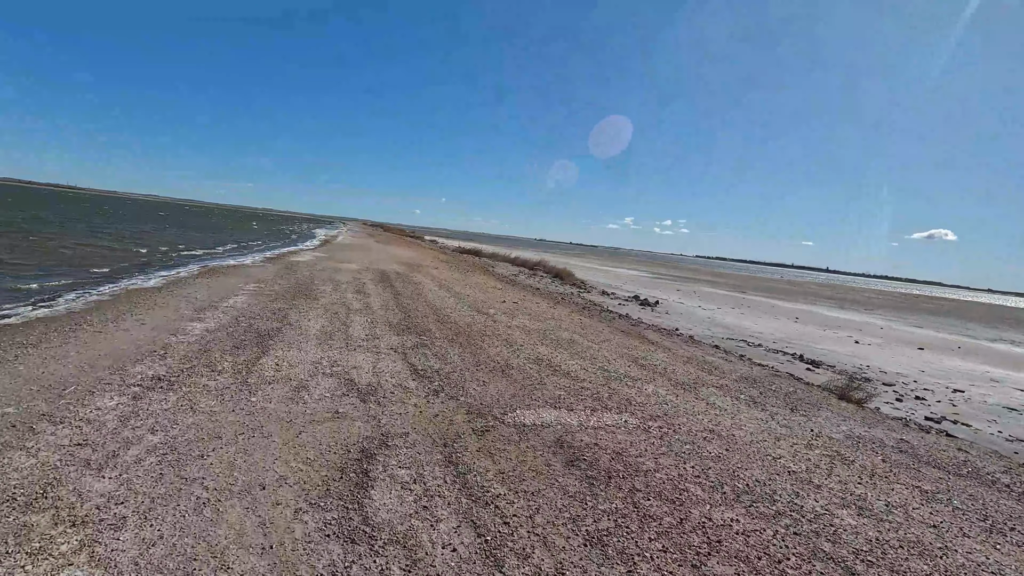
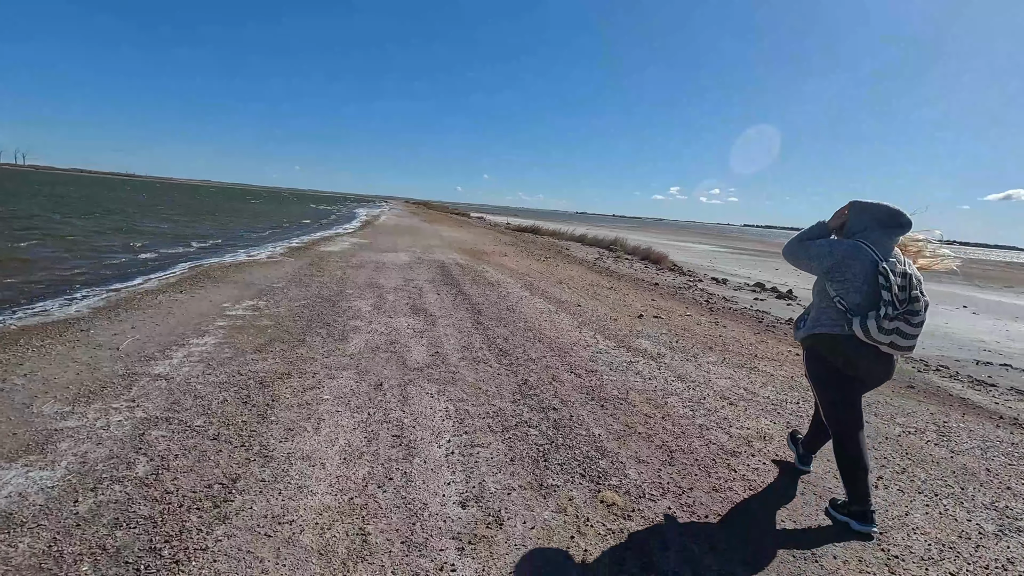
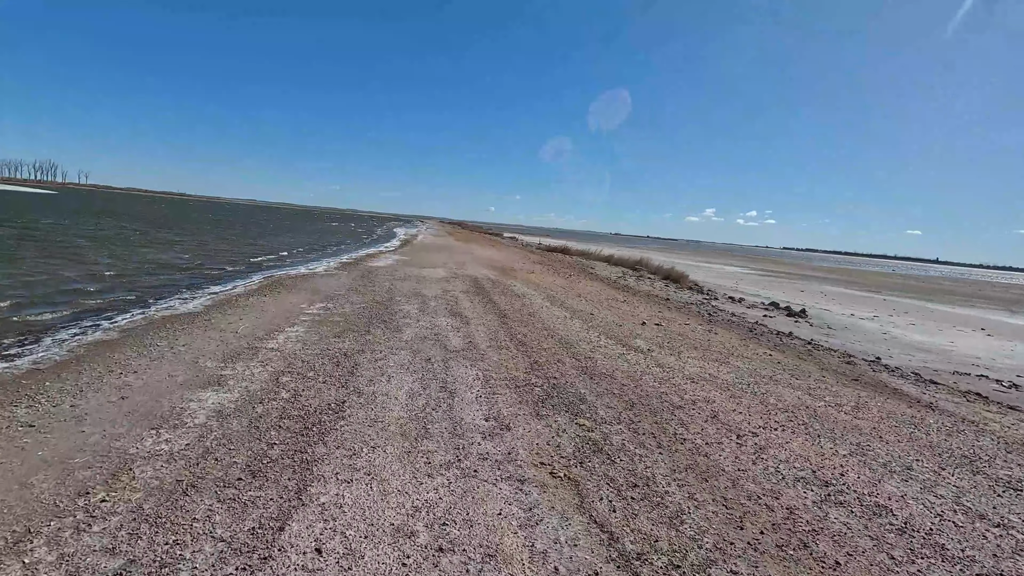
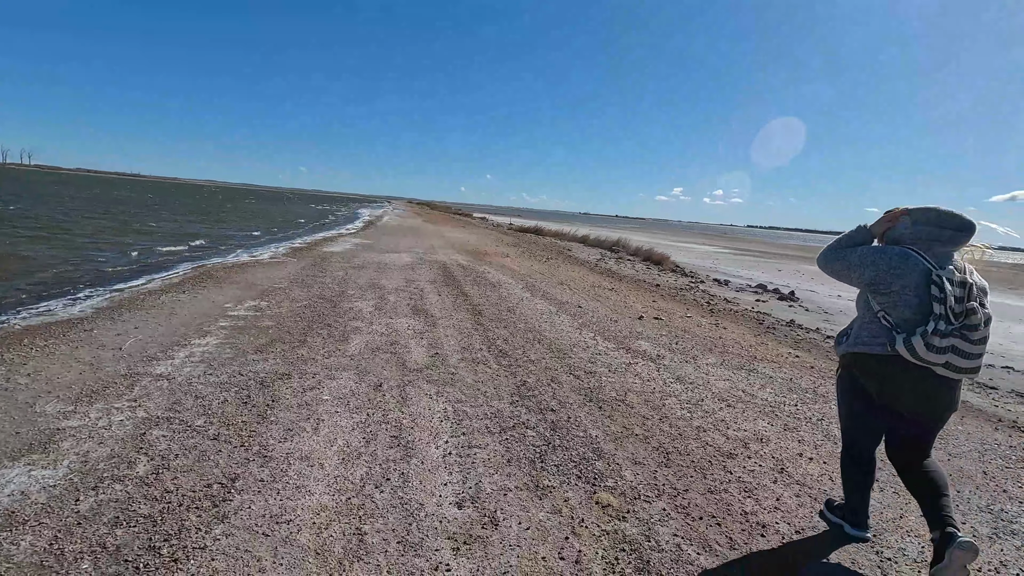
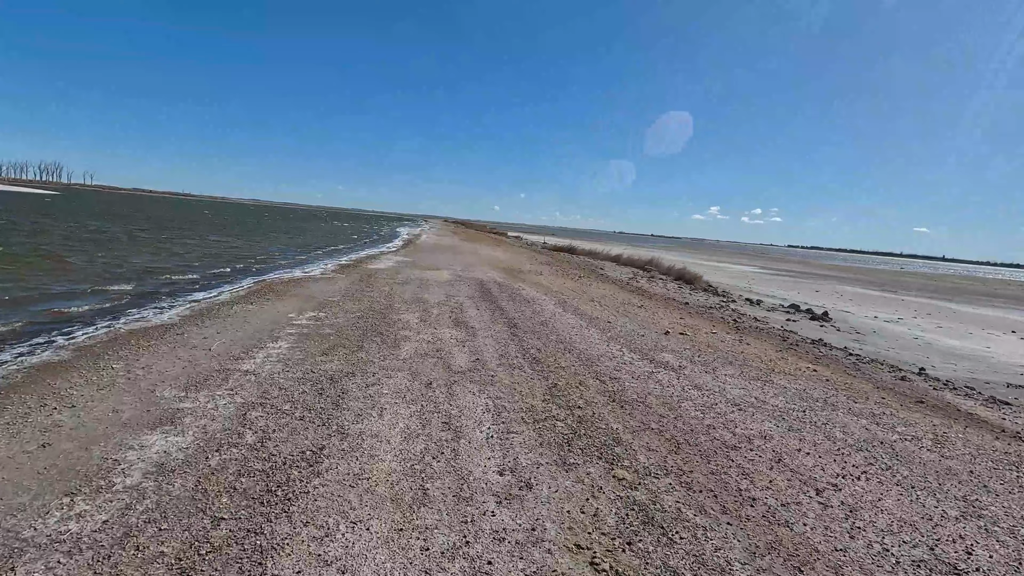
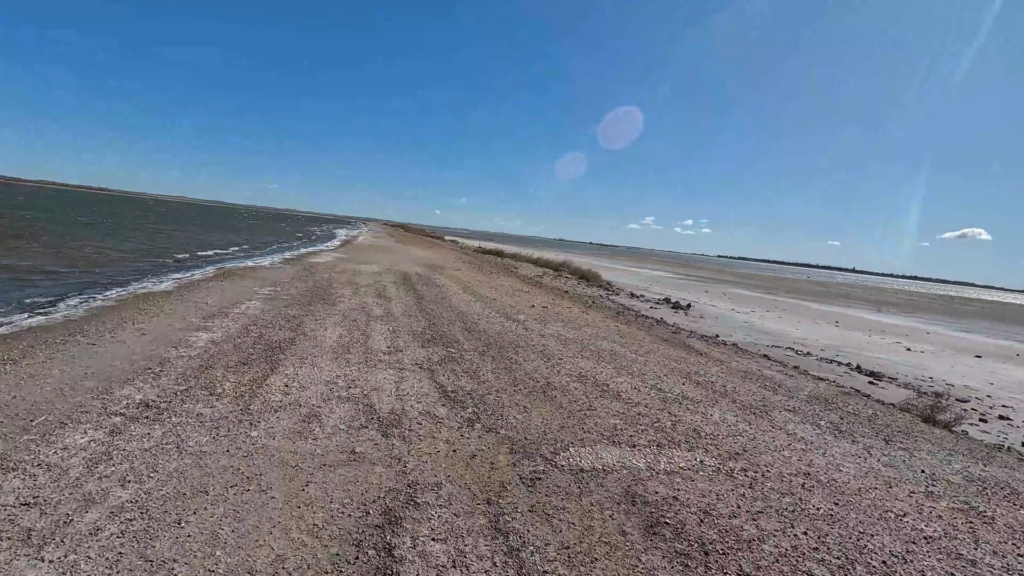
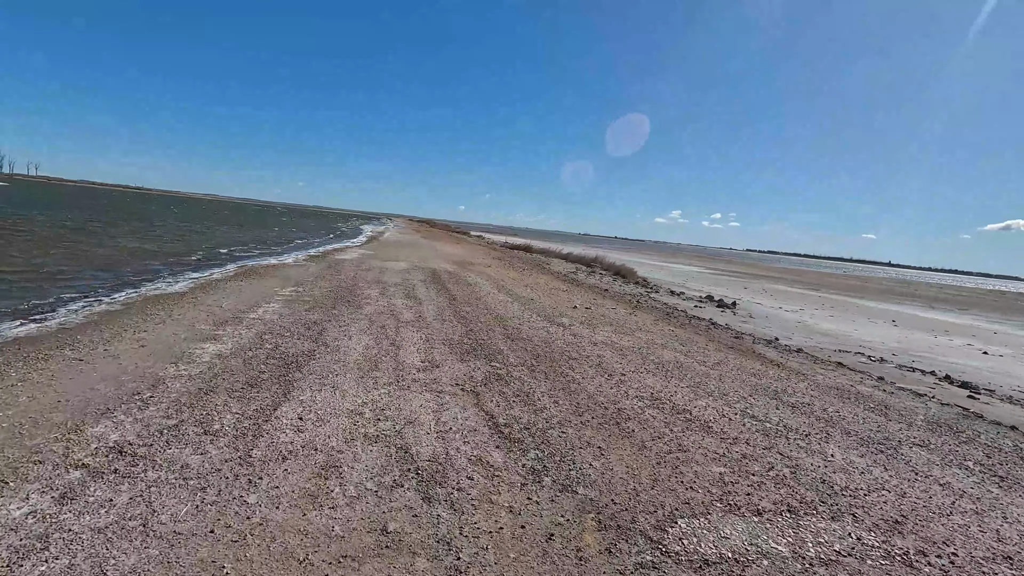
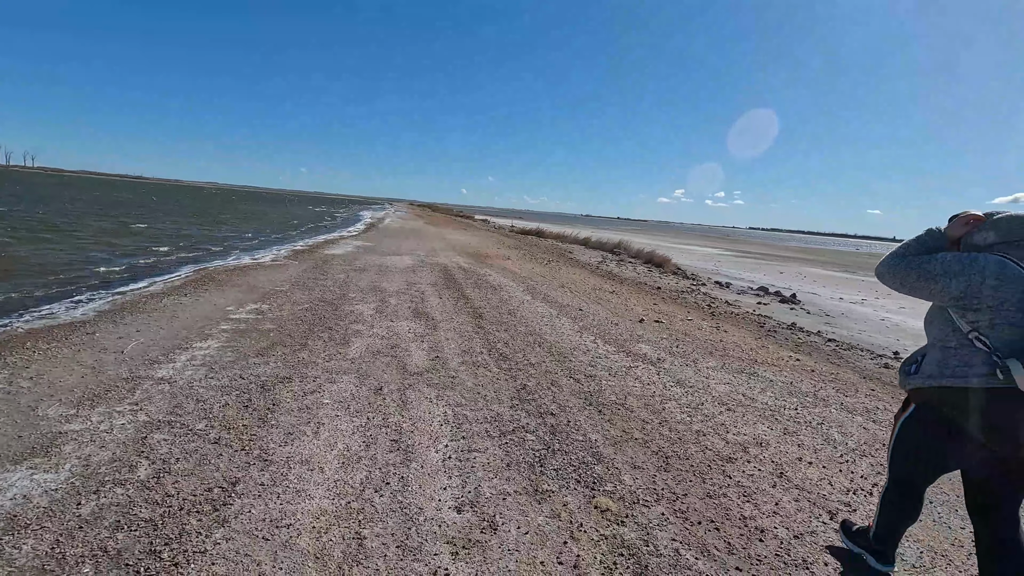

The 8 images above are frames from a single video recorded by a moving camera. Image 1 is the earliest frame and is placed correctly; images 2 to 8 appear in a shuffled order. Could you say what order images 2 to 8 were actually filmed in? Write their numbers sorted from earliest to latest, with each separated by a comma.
6, 7, 3, 5, 8, 4, 2
